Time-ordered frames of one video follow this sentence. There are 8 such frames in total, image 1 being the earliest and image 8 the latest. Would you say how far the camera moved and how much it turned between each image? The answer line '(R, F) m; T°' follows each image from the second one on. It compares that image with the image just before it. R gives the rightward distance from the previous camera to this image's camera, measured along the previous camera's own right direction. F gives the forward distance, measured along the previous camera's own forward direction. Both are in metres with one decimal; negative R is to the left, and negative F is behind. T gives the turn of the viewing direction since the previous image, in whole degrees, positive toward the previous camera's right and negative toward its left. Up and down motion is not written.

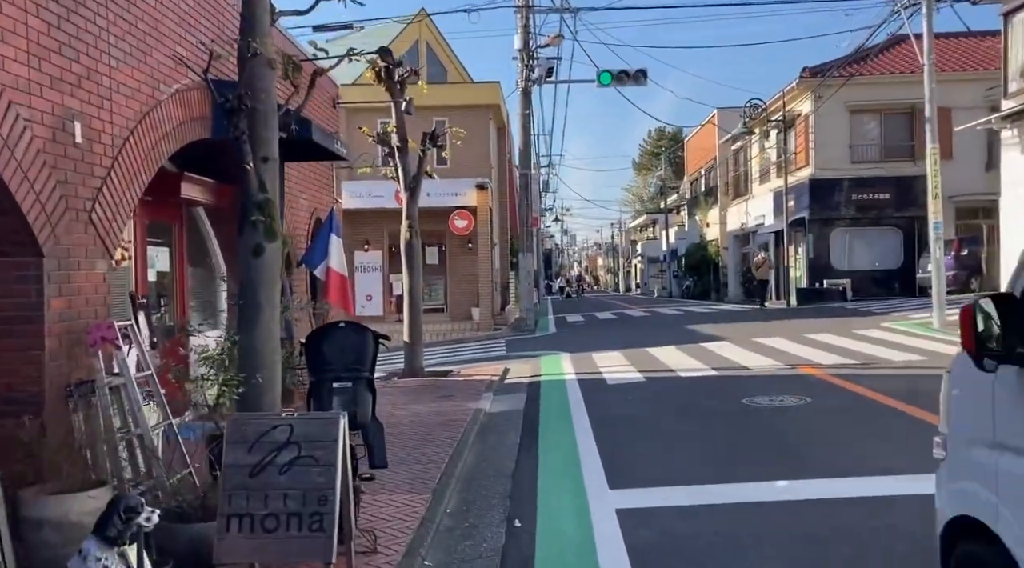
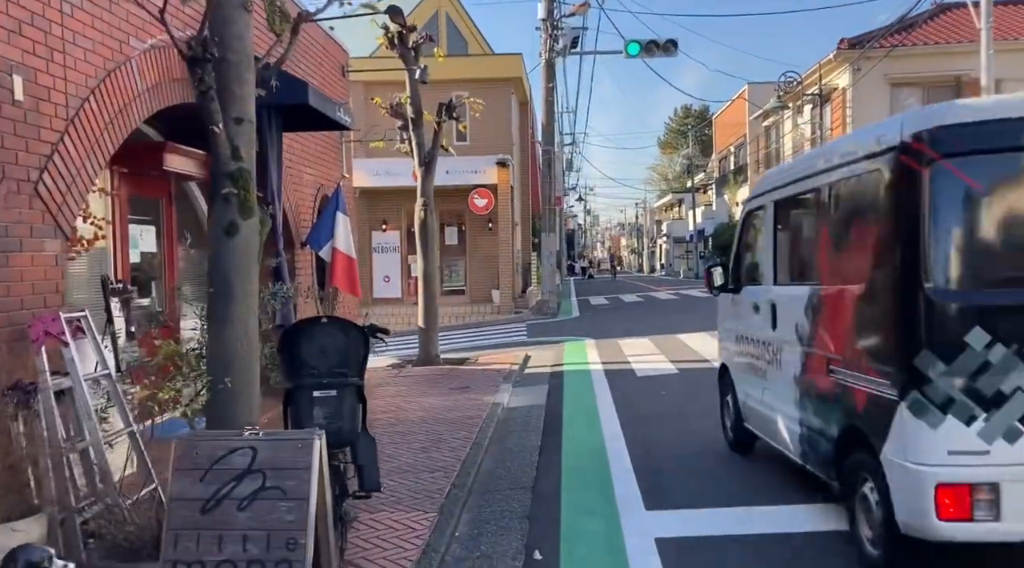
(0.0, +1.1) m; -1°
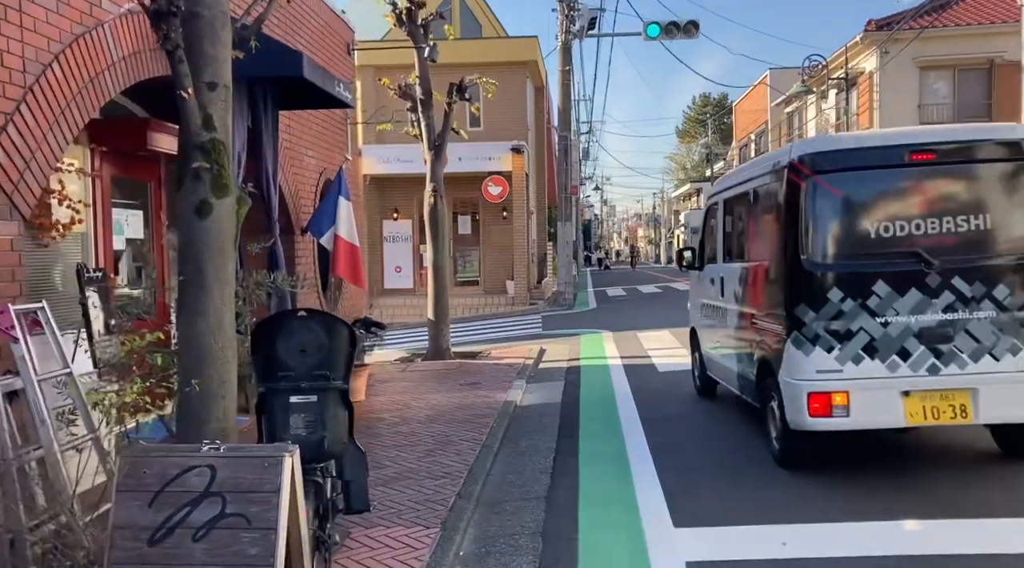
(0.0, +0.7) m; -1°
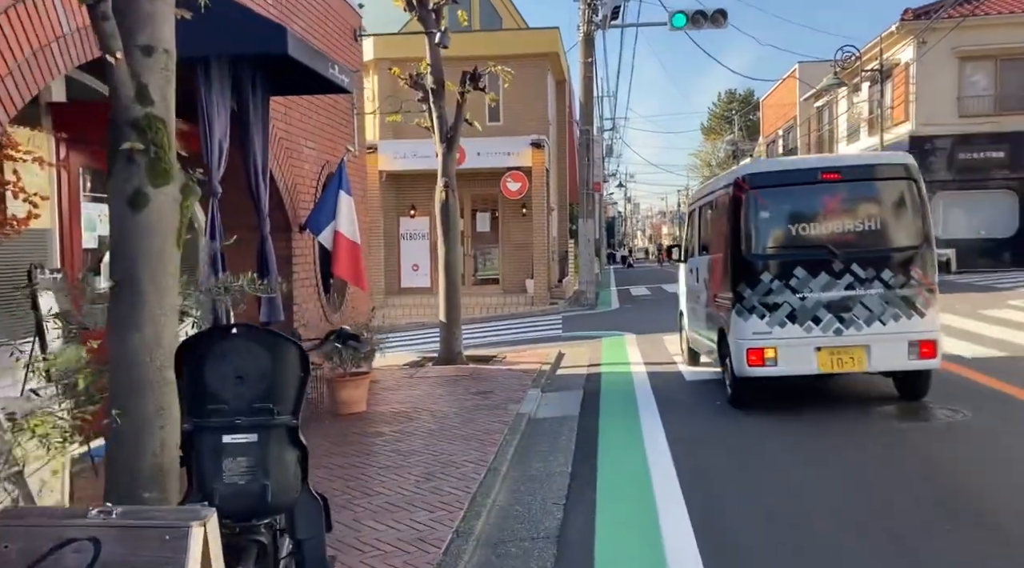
(+0.1, +0.9) m; -1°
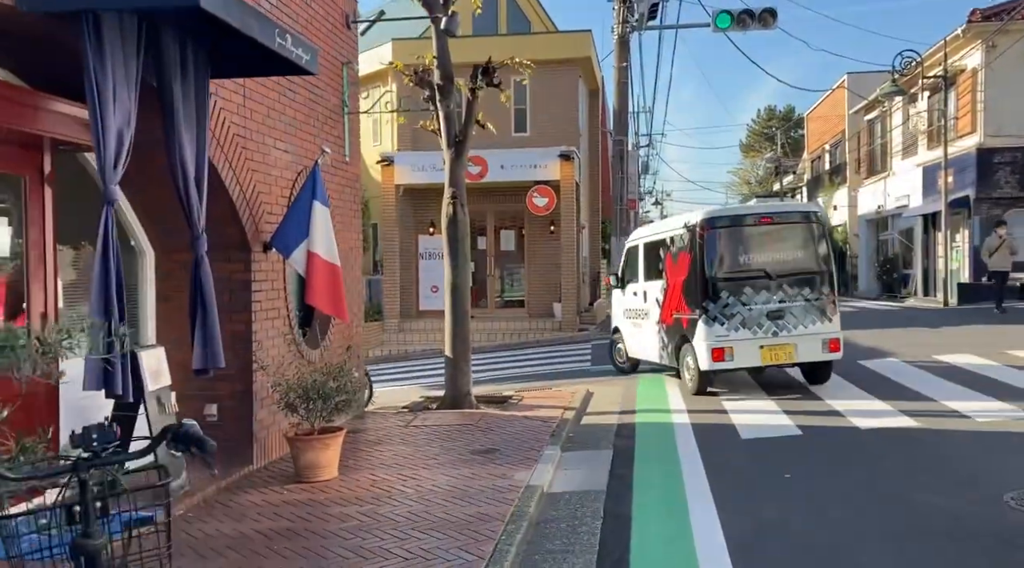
(+0.2, +2.0) m; -2°
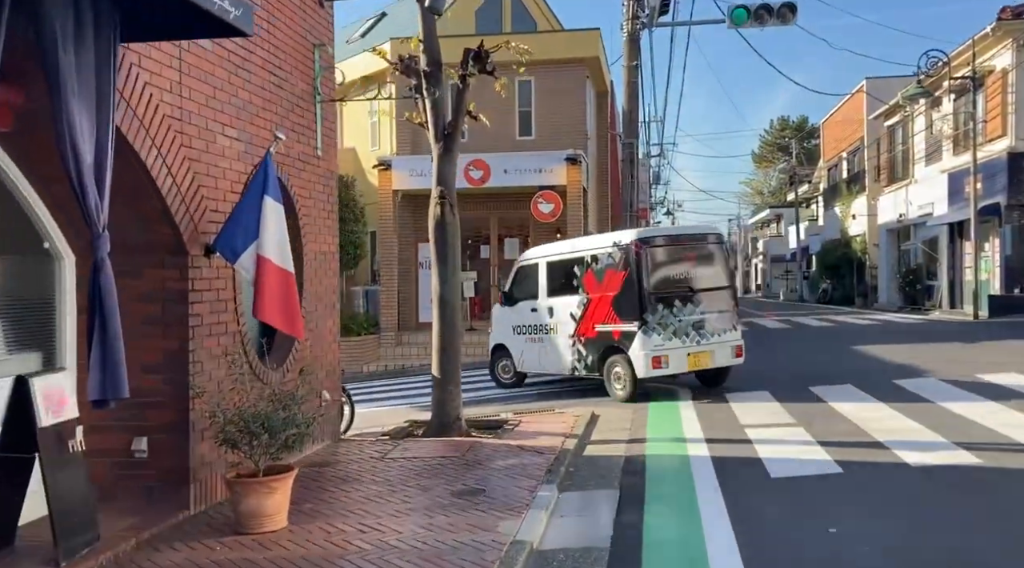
(+0.2, +1.3) m; -1°
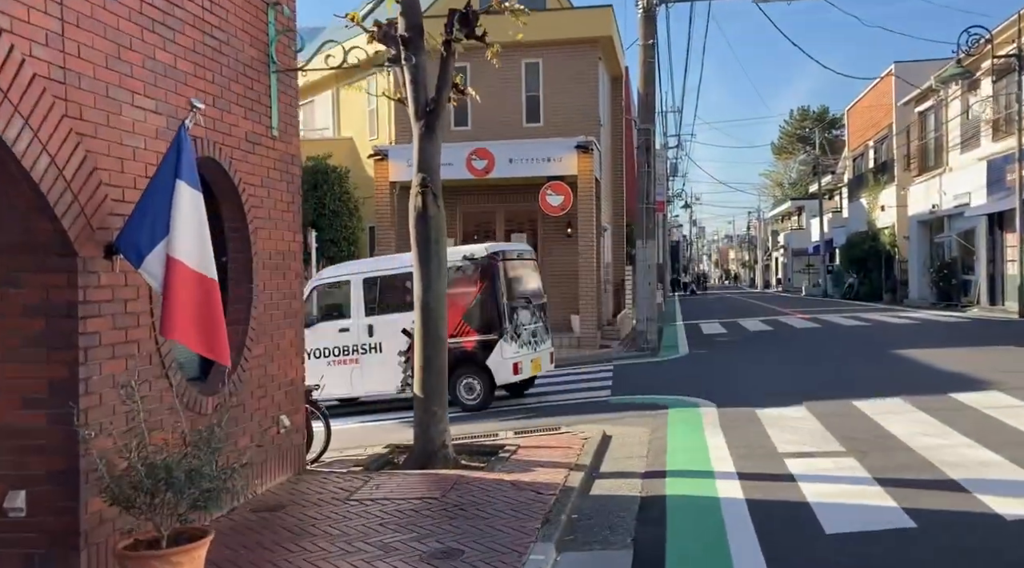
(+0.2, +1.5) m; -1°
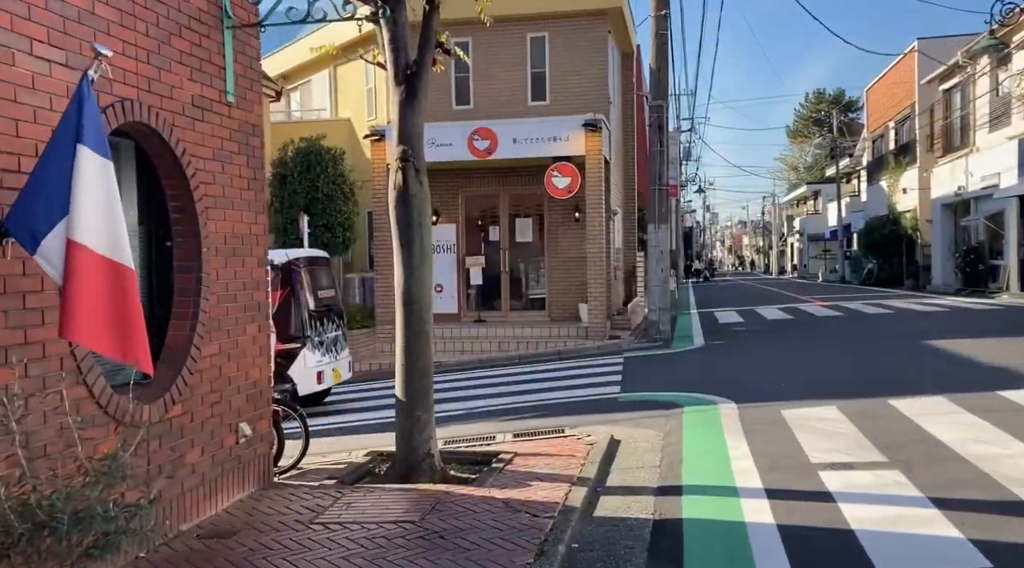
(+0.1, +1.1) m; -1°
